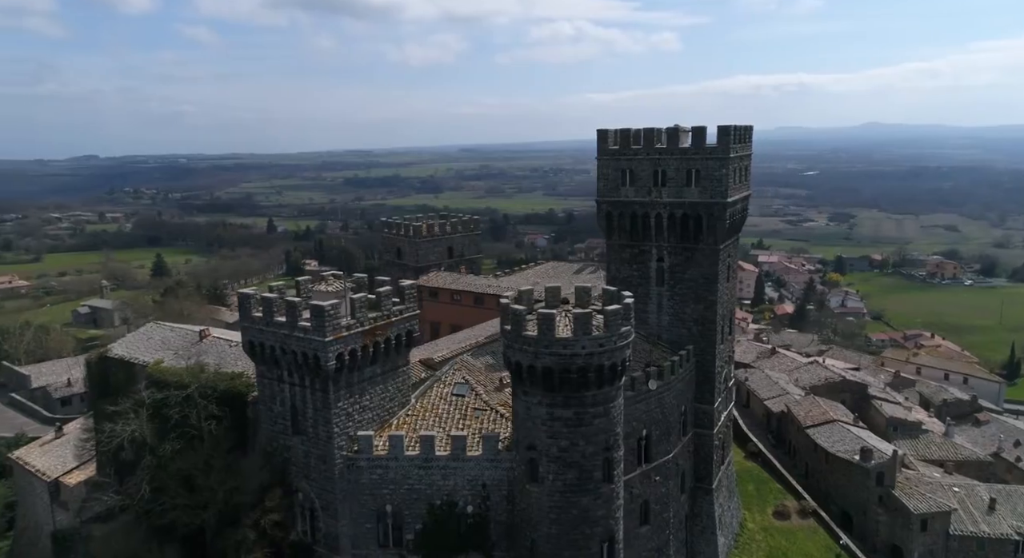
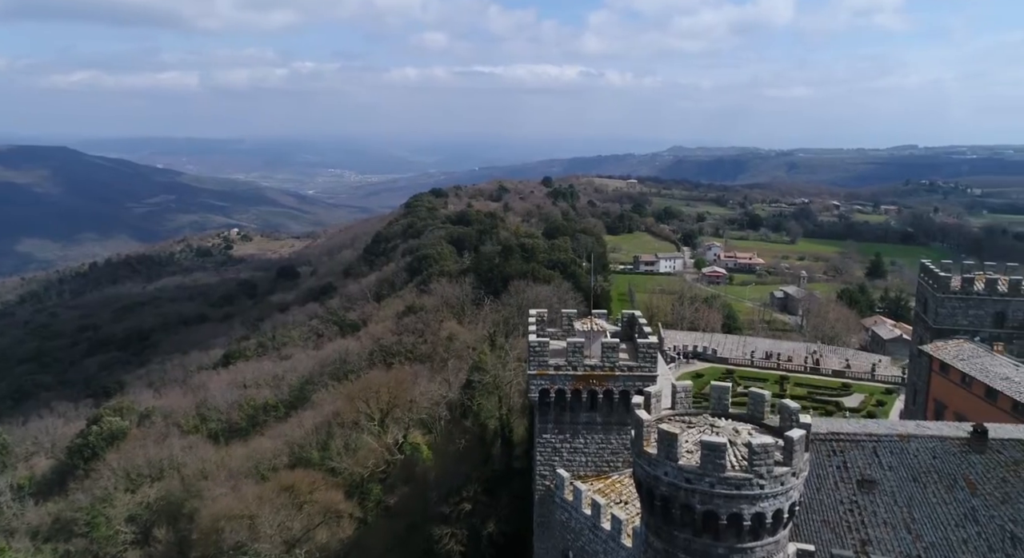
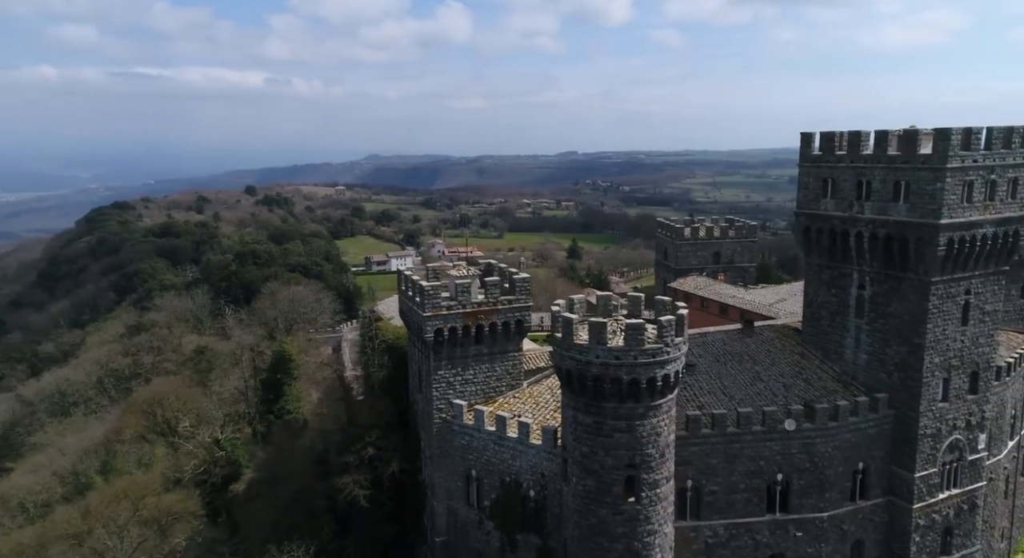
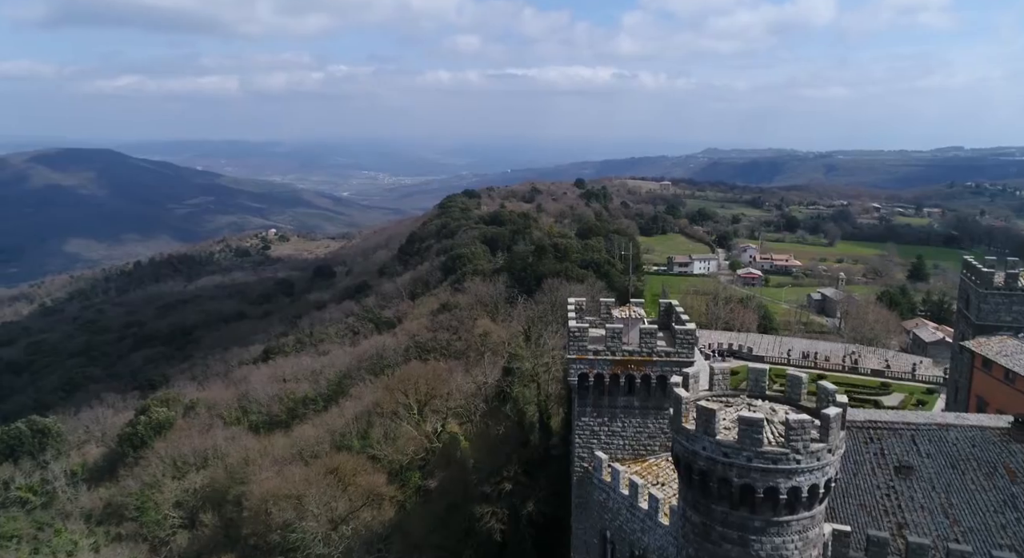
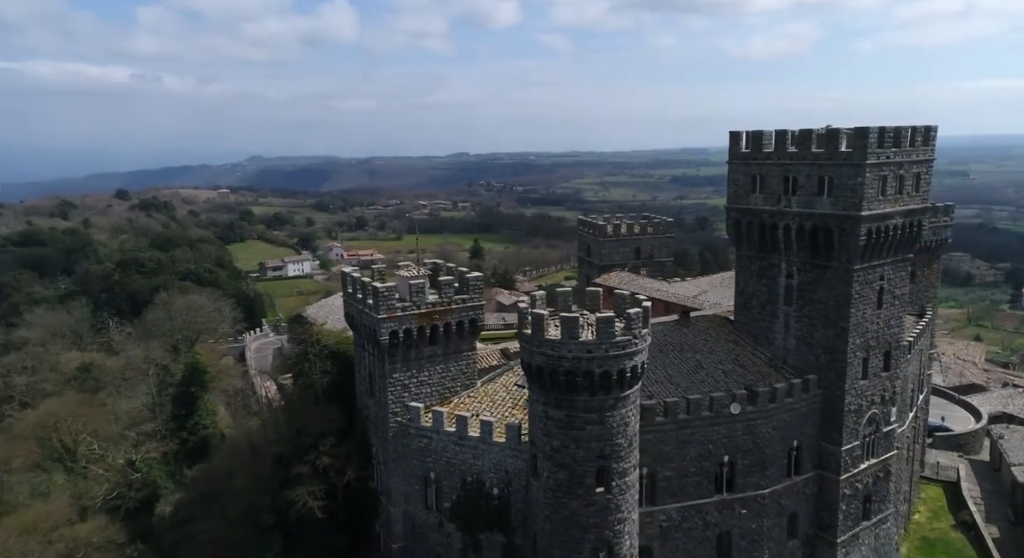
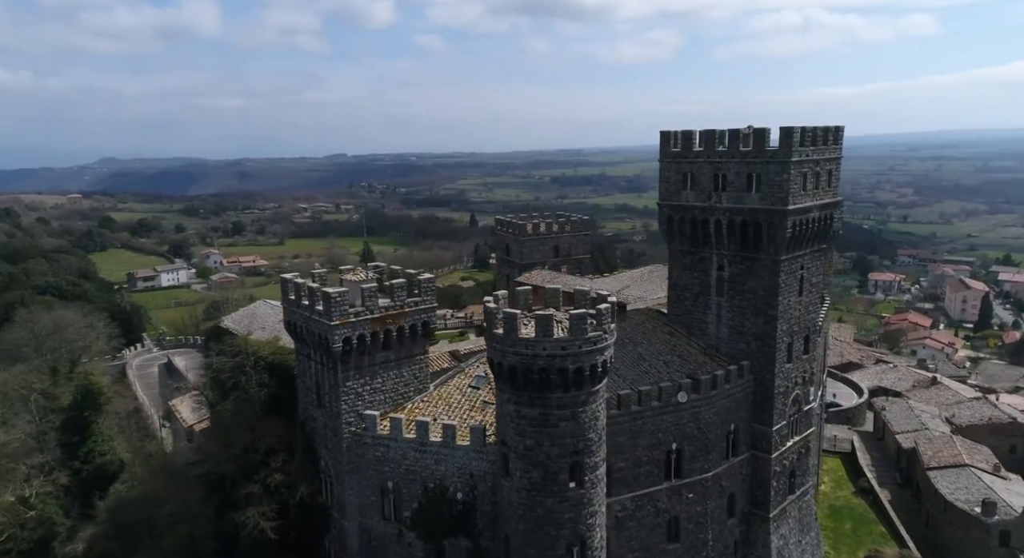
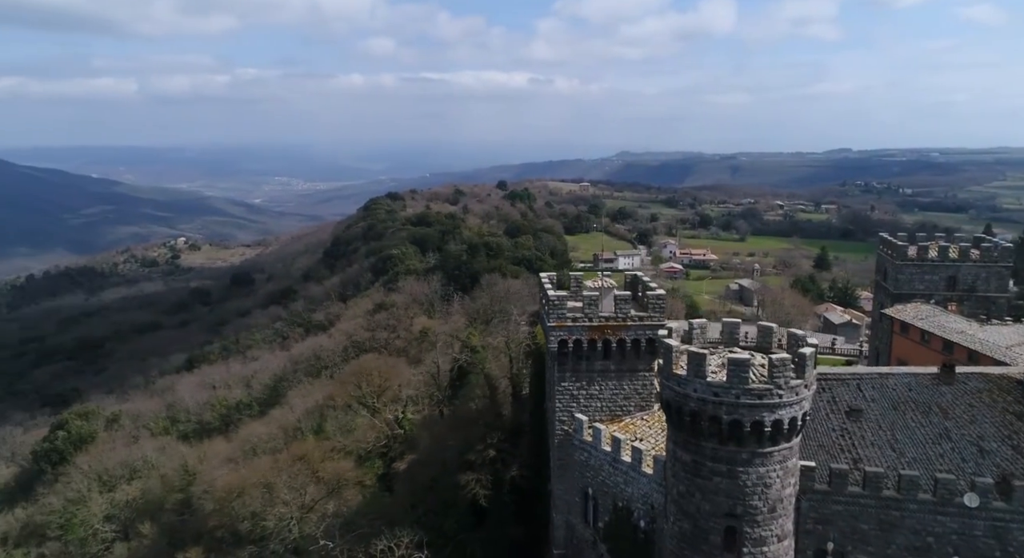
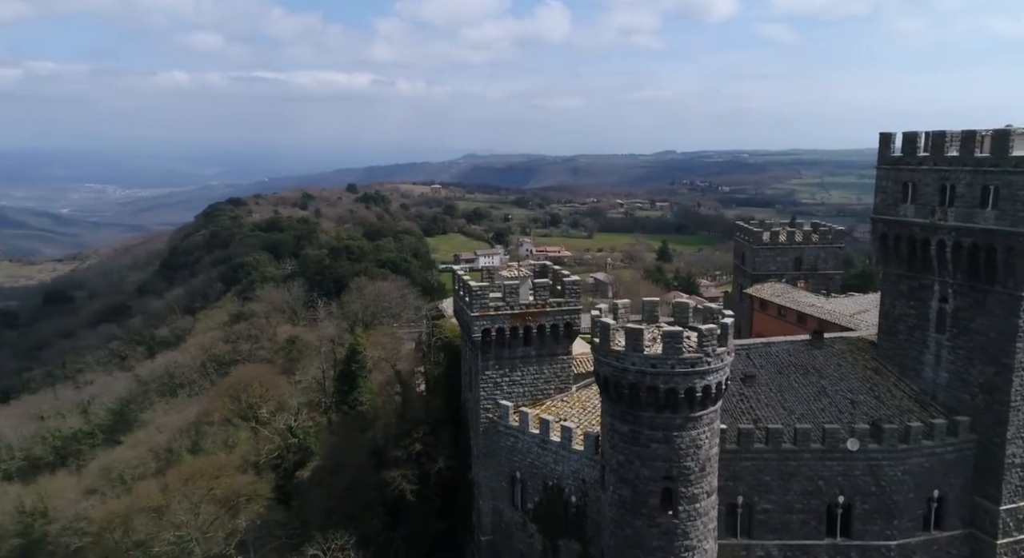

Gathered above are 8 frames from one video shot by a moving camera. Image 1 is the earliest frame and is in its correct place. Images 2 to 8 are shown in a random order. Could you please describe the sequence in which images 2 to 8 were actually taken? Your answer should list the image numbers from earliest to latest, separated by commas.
6, 5, 3, 8, 7, 4, 2
